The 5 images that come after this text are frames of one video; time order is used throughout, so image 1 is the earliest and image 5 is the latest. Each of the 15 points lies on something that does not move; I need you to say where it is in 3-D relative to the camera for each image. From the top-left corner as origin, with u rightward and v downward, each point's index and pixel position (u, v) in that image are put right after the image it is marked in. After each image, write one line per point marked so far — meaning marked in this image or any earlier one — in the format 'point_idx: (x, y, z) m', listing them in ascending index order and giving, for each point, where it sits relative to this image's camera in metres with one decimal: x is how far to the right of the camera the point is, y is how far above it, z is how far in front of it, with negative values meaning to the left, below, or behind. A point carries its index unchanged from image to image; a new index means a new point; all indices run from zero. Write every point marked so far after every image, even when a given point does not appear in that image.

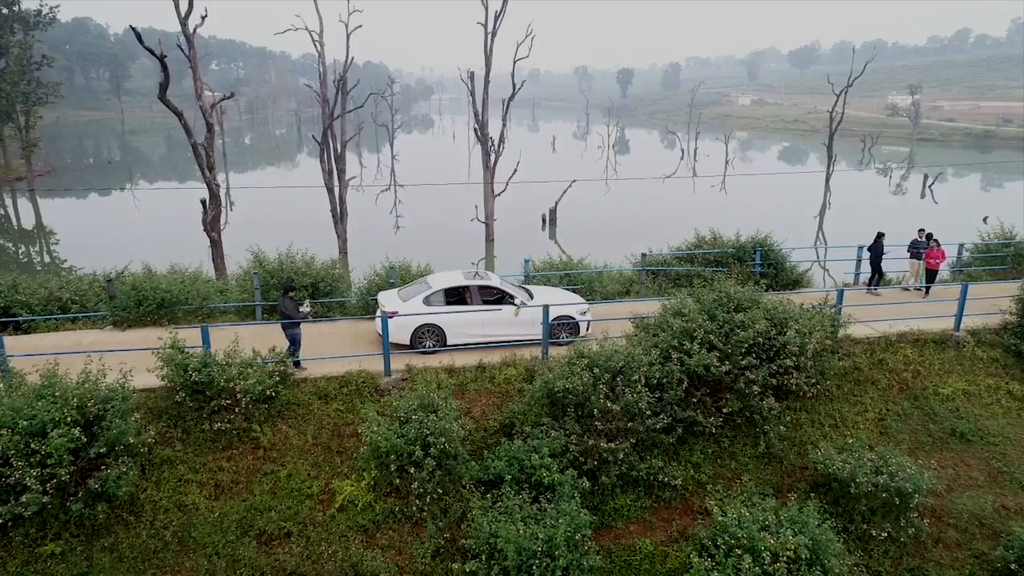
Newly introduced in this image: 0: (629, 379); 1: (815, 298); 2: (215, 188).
0: (+1.1, -0.8, +8.8) m
1: (+3.9, -0.2, +12.4) m
2: (-6.1, +2.1, +19.7) m
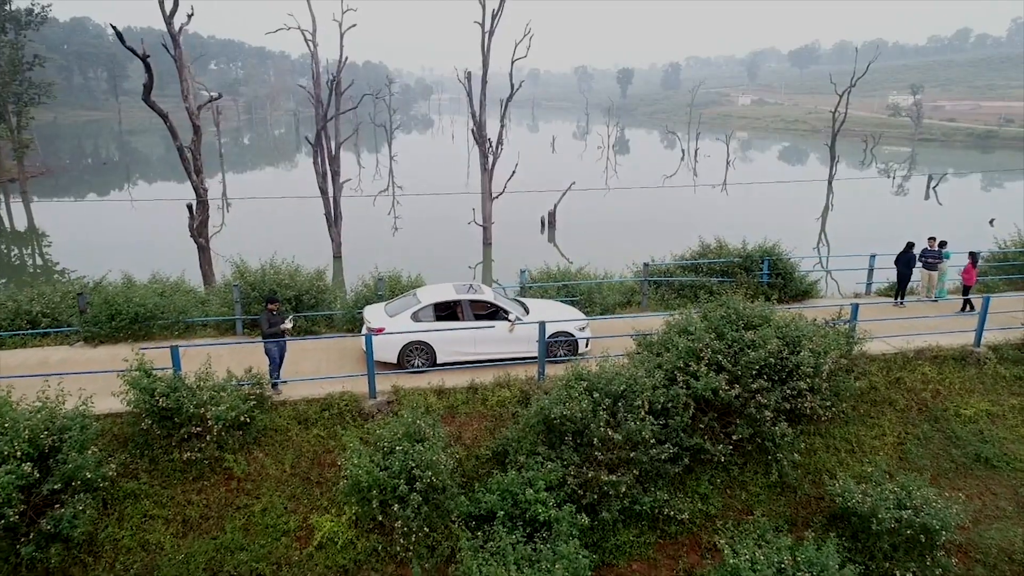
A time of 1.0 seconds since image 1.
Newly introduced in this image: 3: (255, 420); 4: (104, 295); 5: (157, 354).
0: (+1.0, -1.0, +8.2) m
1: (+3.9, -0.3, +11.8) m
2: (-6.1, +1.9, +19.1) m
3: (-2.3, -1.2, +8.5) m
4: (-4.9, -0.1, +11.5) m
5: (-3.8, -0.7, +10.3) m
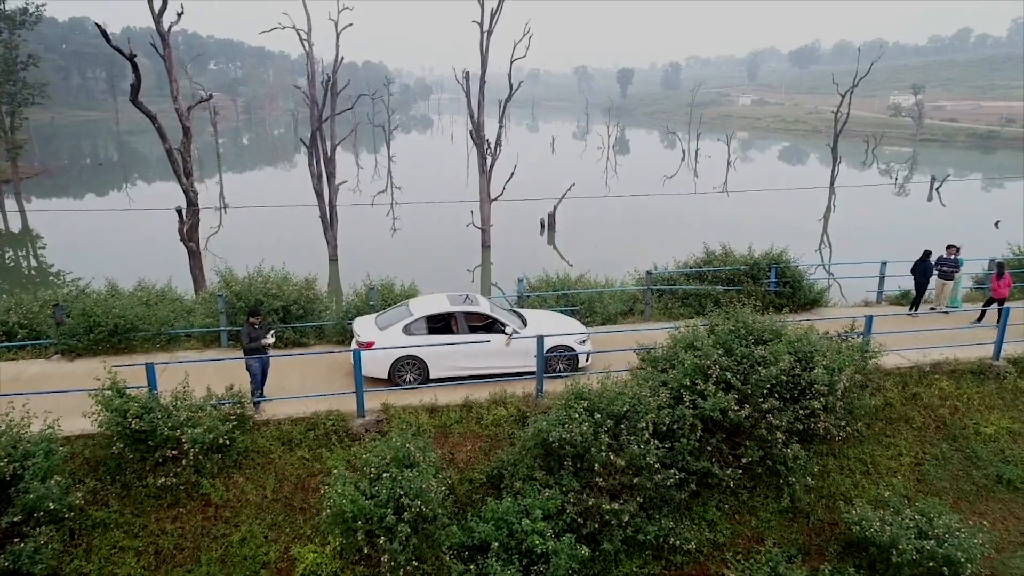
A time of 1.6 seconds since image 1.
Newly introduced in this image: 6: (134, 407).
0: (+1.0, -1.1, +7.7) m
1: (+3.8, -0.4, +11.3) m
2: (-6.2, +1.8, +18.6) m
3: (-2.3, -1.3, +8.1) m
4: (-4.9, -0.2, +11.0) m
5: (-3.9, -0.8, +9.8) m
6: (-3.0, -0.9, +7.6) m
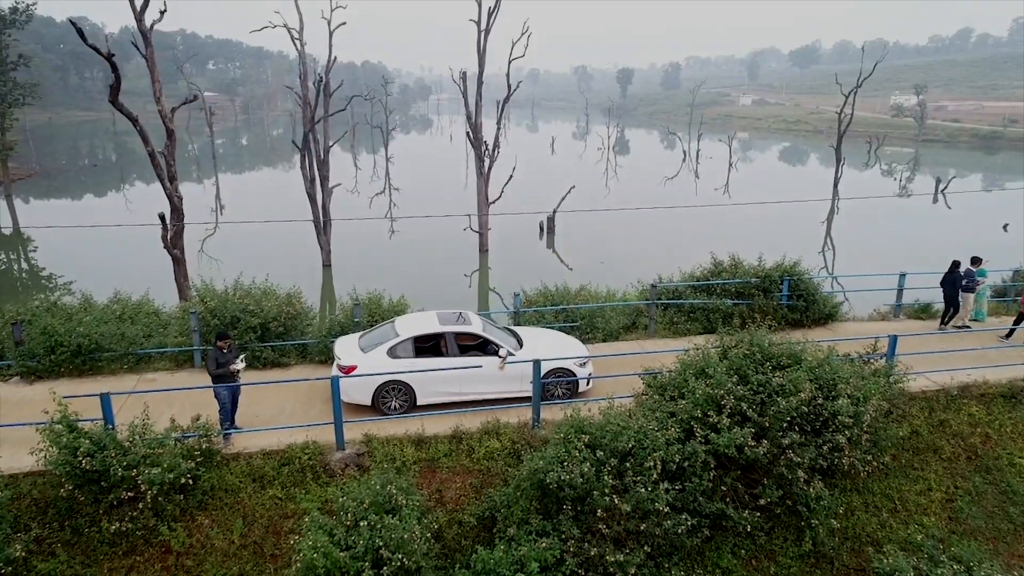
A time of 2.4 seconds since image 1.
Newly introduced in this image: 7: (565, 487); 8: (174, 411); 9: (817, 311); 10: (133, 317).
0: (+0.9, -1.3, +7.0) m
1: (+3.8, -0.6, +10.5) m
2: (-6.2, +1.6, +17.8) m
3: (-2.4, -1.4, +7.3) m
4: (-5.0, -0.4, +10.3) m
5: (-3.9, -1.0, +9.0) m
6: (-3.0, -1.1, +6.9) m
7: (+0.4, -1.4, +6.7) m
8: (-3.0, -1.1, +8.5) m
9: (+3.7, -0.3, +11.7) m
10: (-4.7, -0.4, +12.0) m
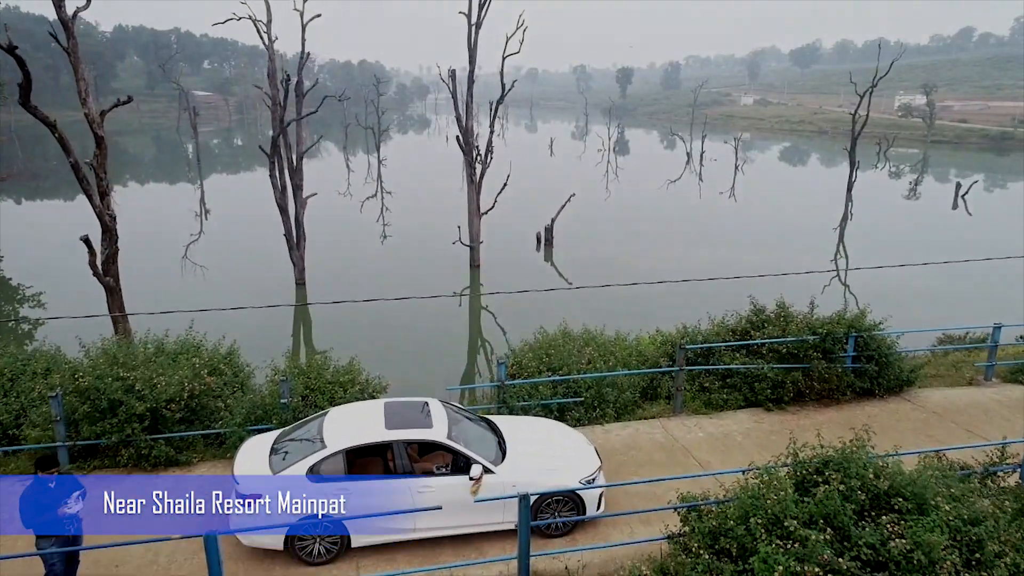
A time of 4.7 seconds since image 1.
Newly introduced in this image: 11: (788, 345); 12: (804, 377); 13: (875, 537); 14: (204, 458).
0: (+0.8, -1.8, +4.3) m
1: (+3.7, -1.2, +7.8) m
2: (-6.4, +1.1, +15.1) m
3: (-2.5, -2.0, +4.6) m
4: (-5.1, -0.9, +7.6) m
5: (-4.1, -1.6, +6.3) m
6: (-3.2, -1.7, +4.2) m
7: (+0.2, -1.9, +4.0) m
8: (-3.1, -1.6, +5.8) m
9: (+3.6, -0.8, +9.0) m
10: (-4.9, -0.9, +9.3) m
11: (+2.6, -0.5, +9.3) m
12: (+2.7, -0.8, +8.7) m
13: (+1.9, -1.3, +4.9) m
14: (-2.5, -1.3, +7.6) m
